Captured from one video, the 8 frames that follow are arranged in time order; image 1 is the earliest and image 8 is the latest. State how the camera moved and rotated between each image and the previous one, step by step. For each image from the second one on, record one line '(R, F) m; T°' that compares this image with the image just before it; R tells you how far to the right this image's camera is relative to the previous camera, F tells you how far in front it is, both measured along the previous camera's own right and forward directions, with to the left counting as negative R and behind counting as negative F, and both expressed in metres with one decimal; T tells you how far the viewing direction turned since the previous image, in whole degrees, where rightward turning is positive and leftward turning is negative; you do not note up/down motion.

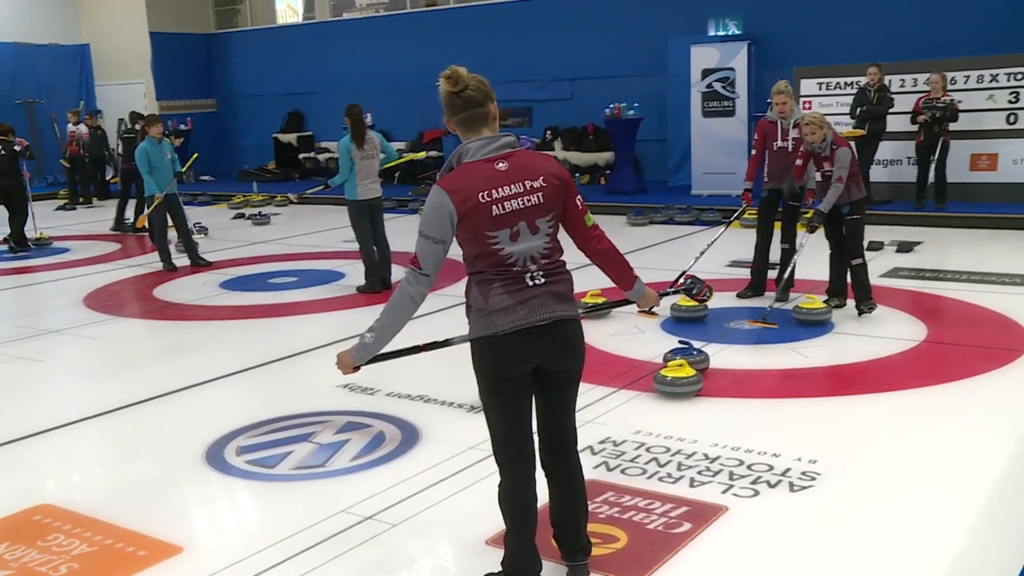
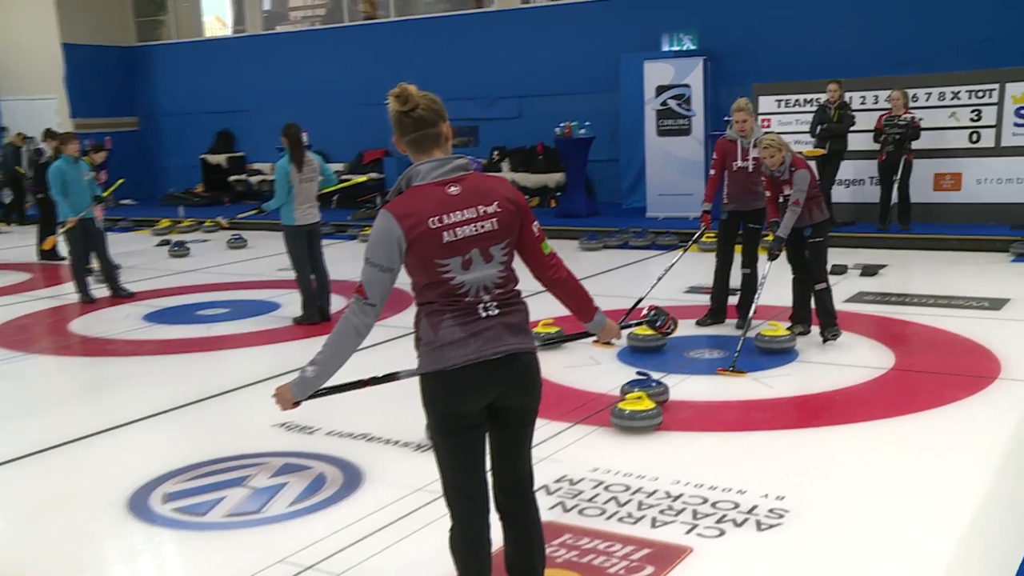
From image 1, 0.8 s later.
(-0.1, +0.5) m; +3°
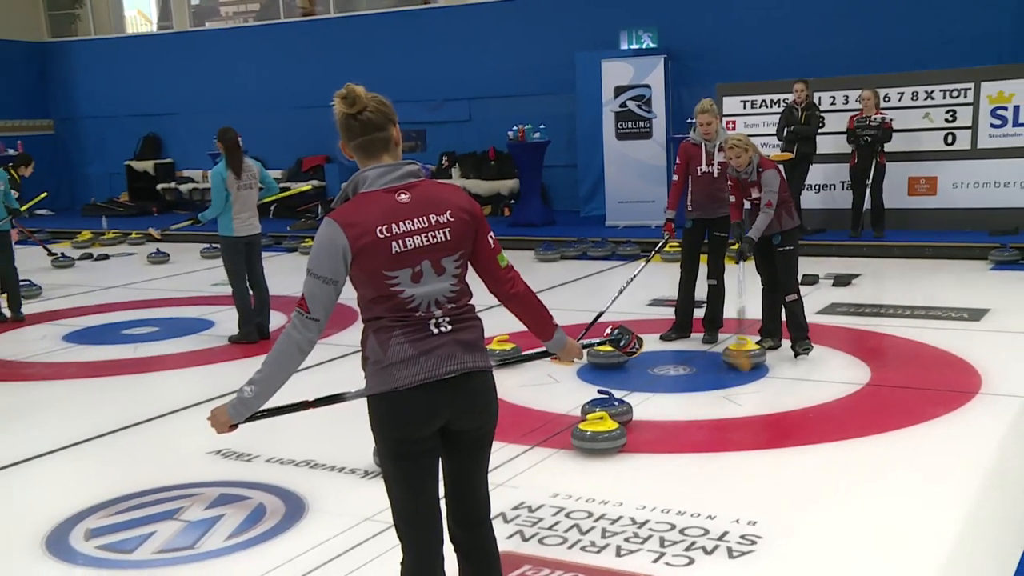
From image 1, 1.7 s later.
(0.0, +0.5) m; +2°
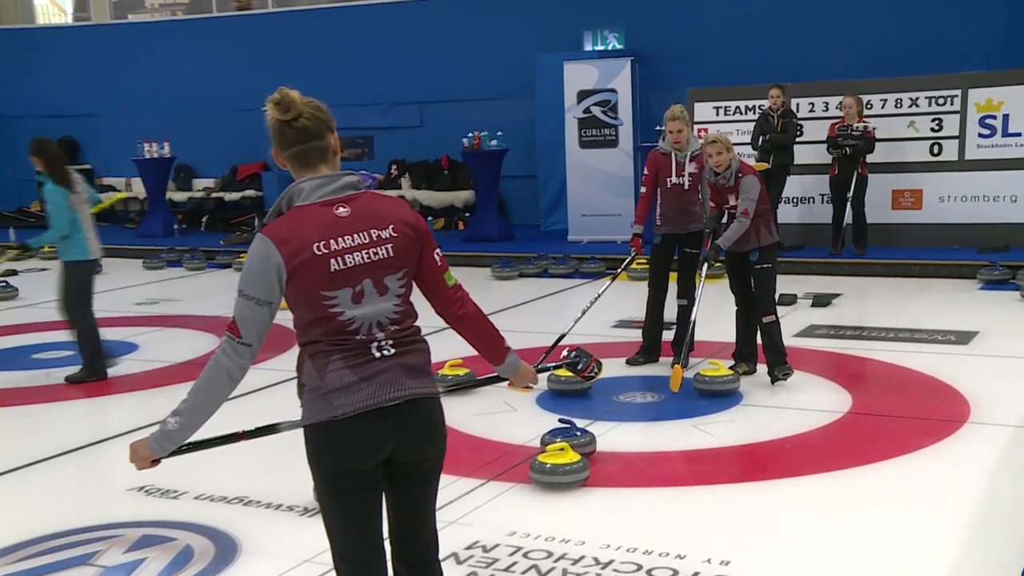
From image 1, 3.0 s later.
(+0.1, +0.6) m; +2°
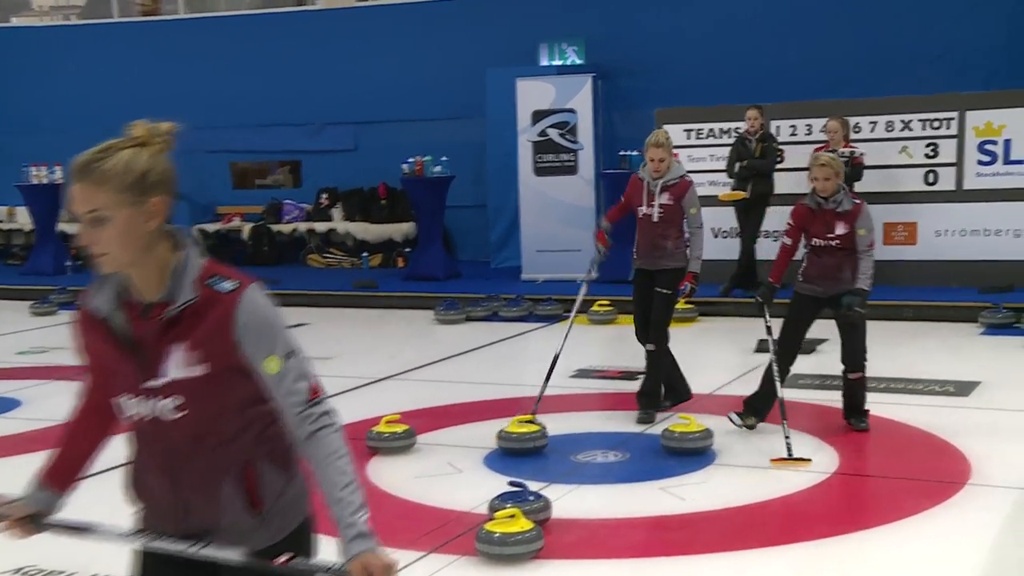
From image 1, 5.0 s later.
(0.0, +0.9) m; +2°
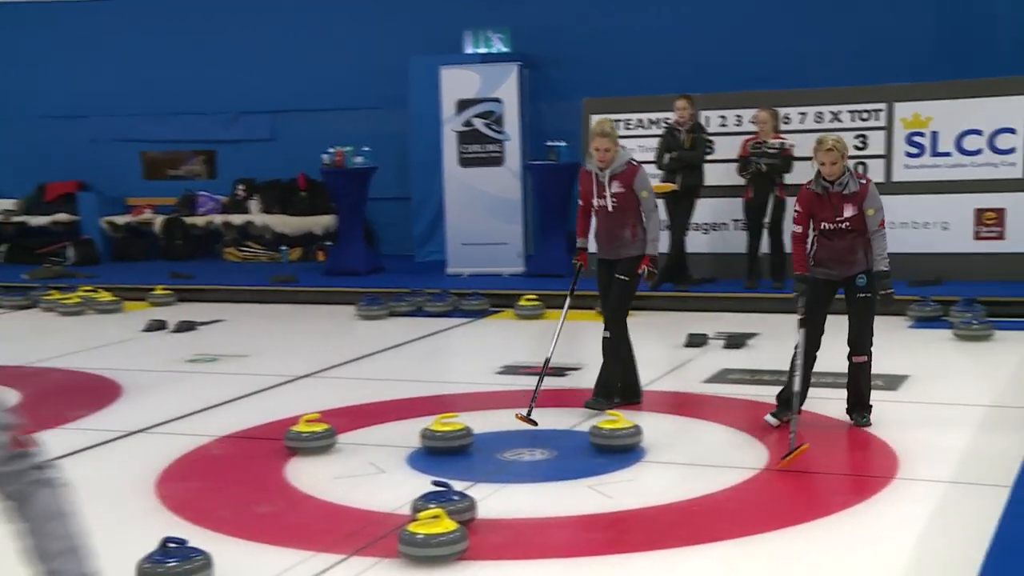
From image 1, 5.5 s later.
(0.0, +0.2) m; +3°
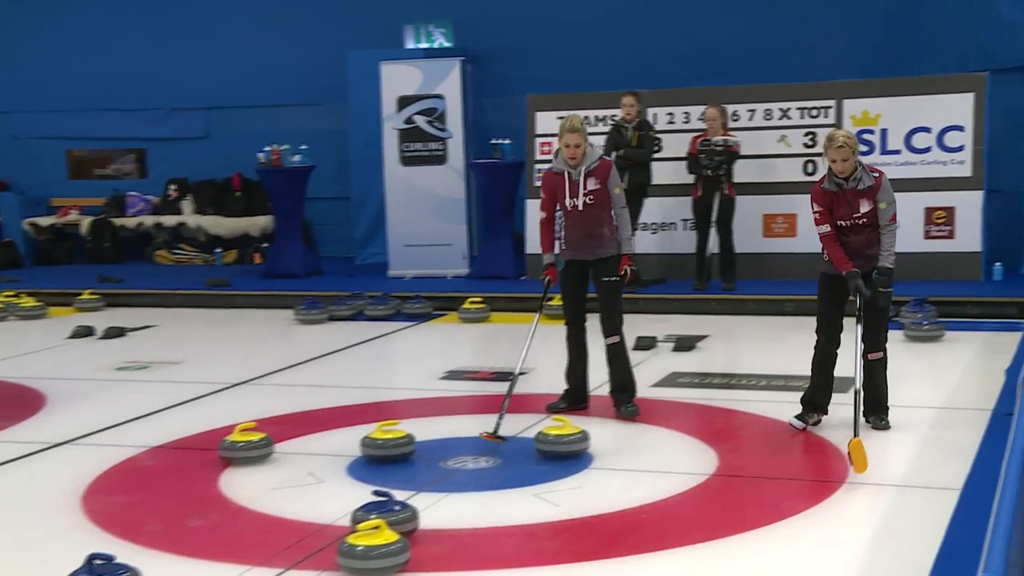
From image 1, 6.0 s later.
(0.0, +0.2) m; +2°
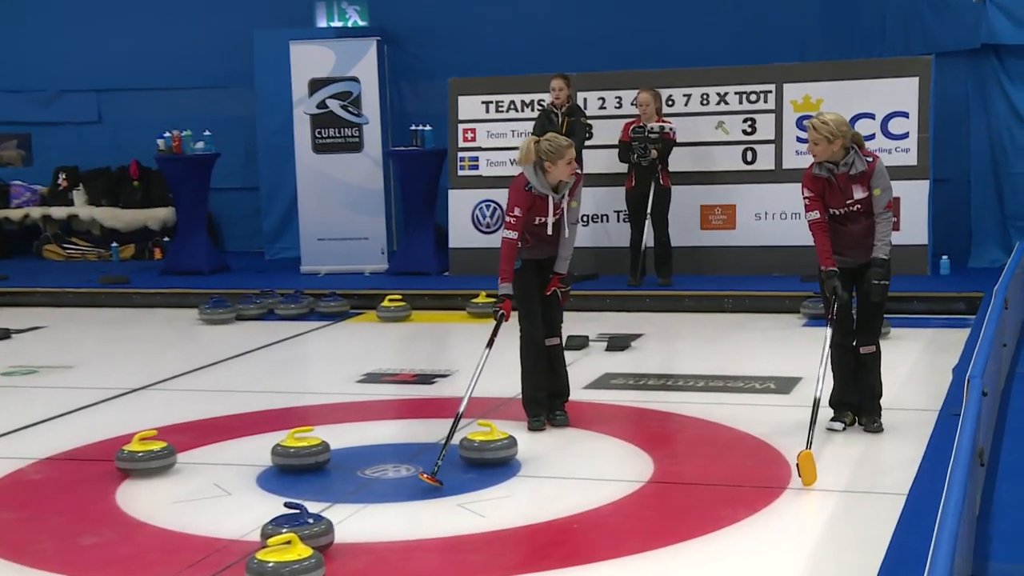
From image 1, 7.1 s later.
(+0.1, +0.4) m; +3°
